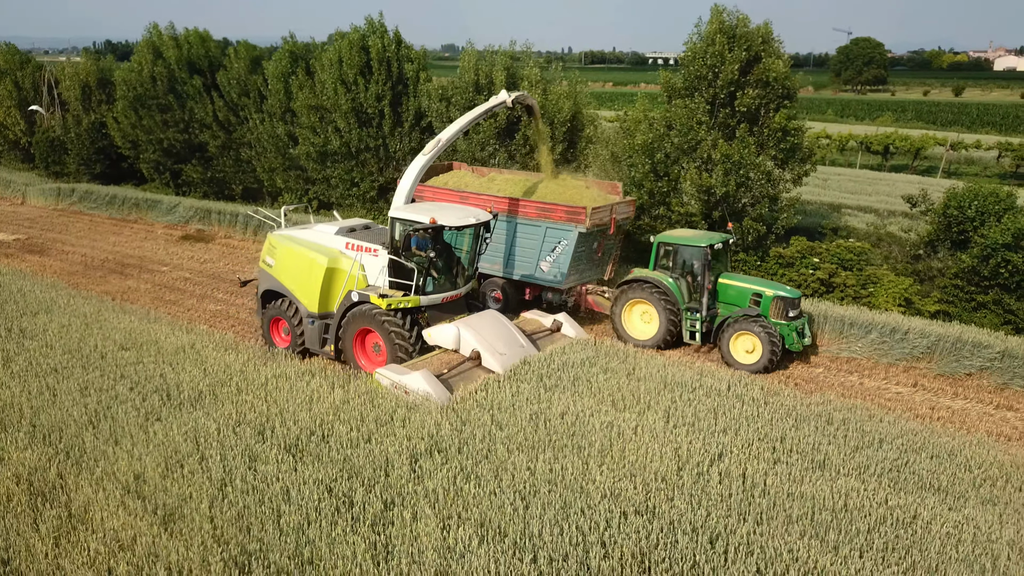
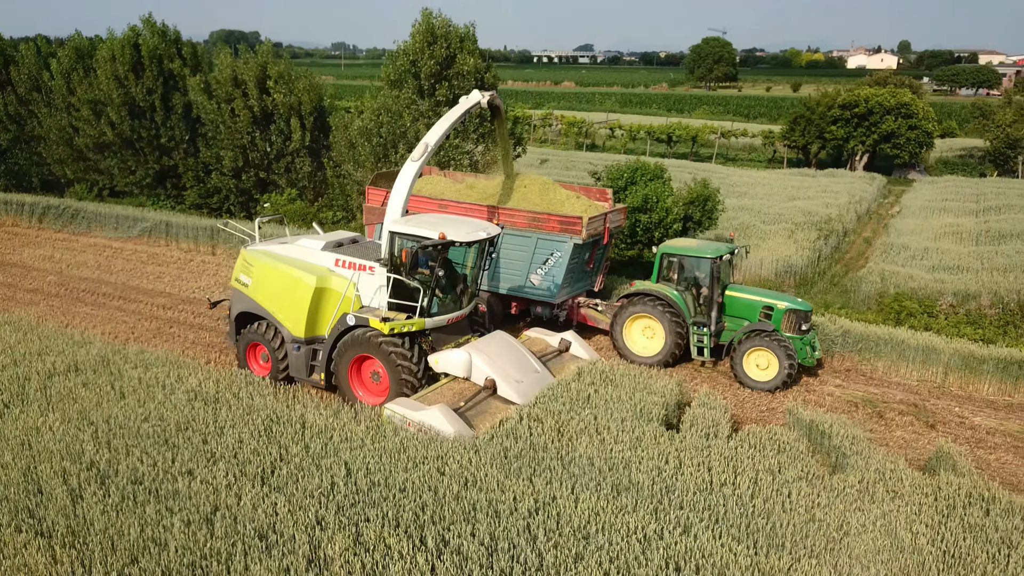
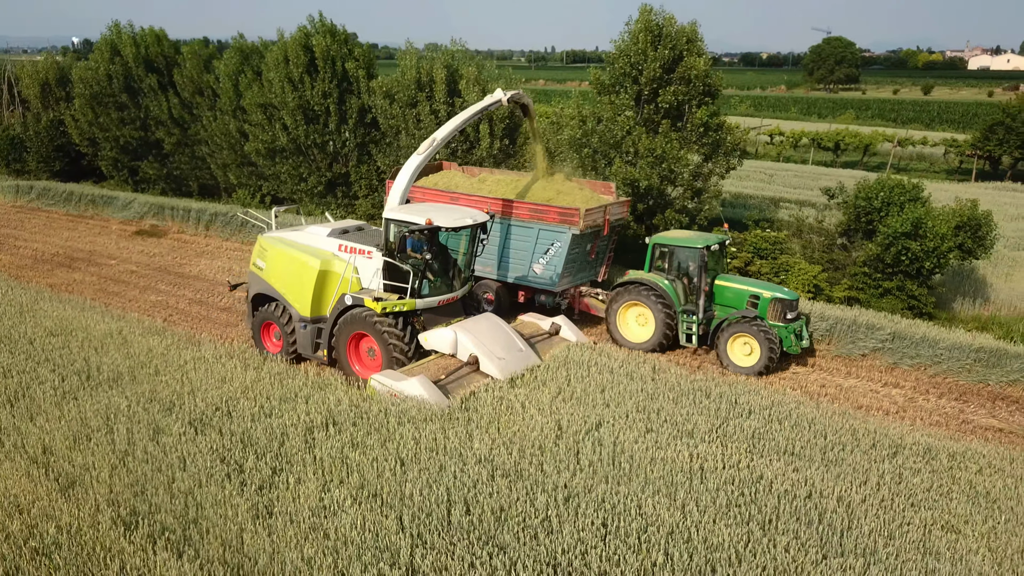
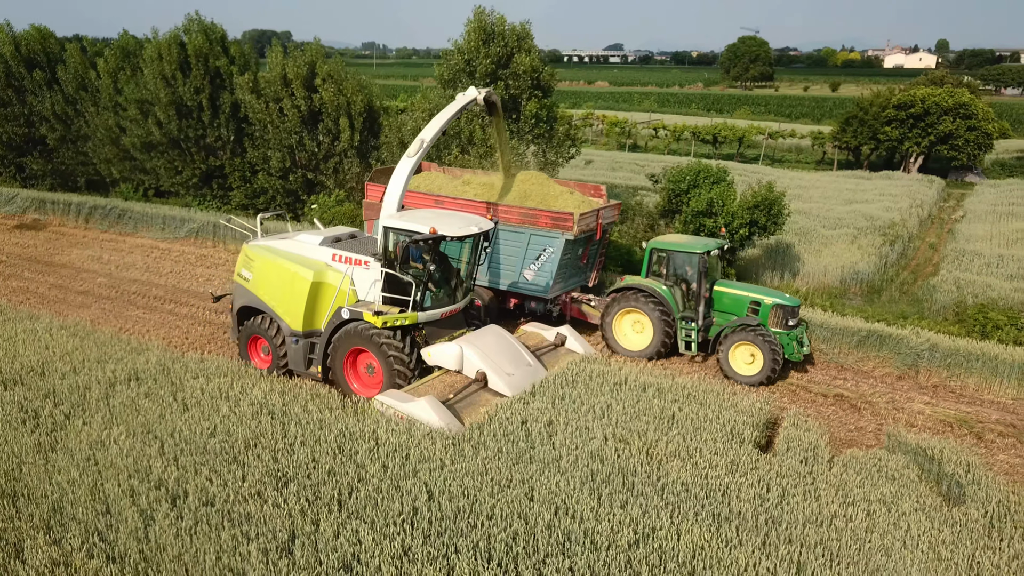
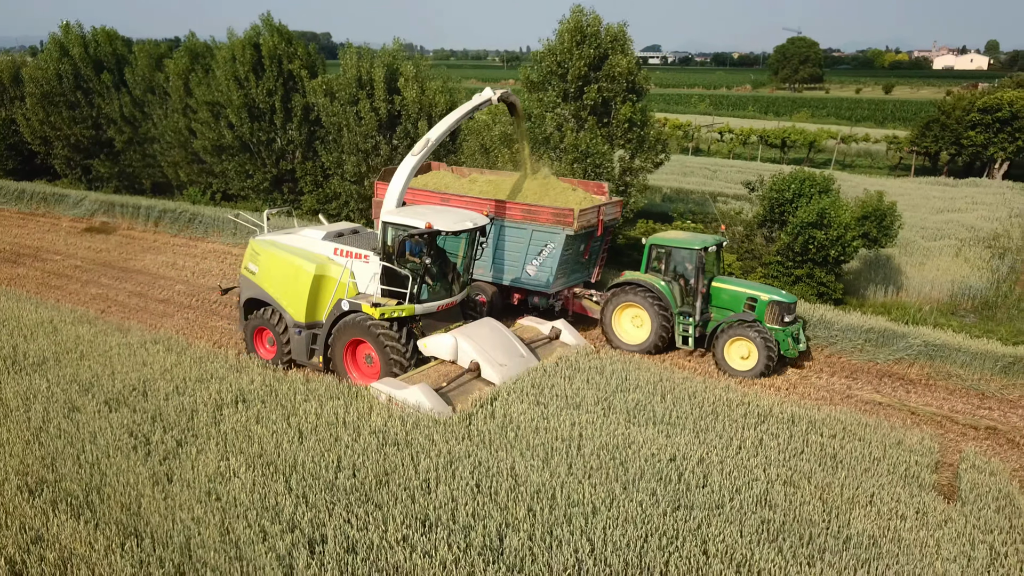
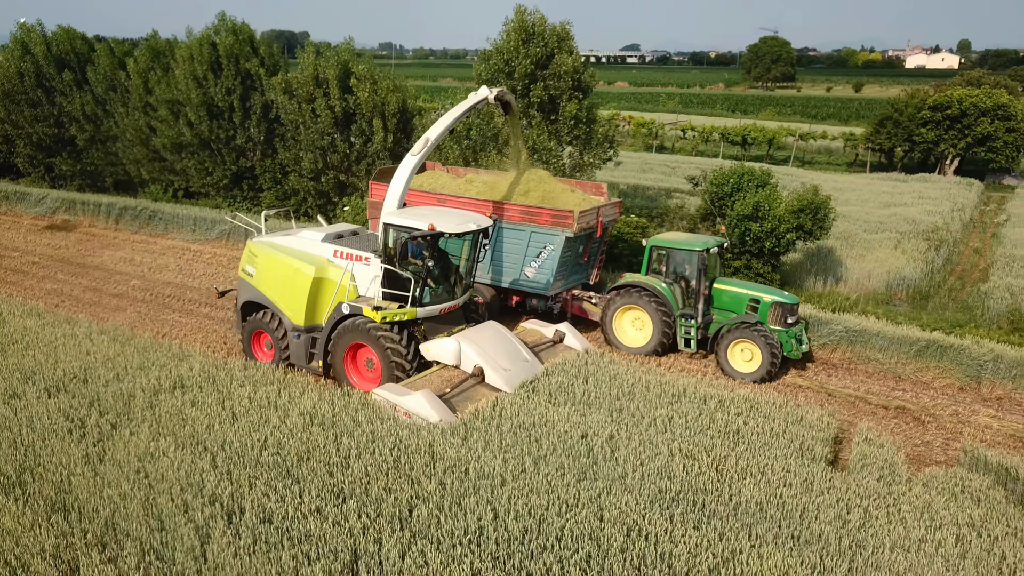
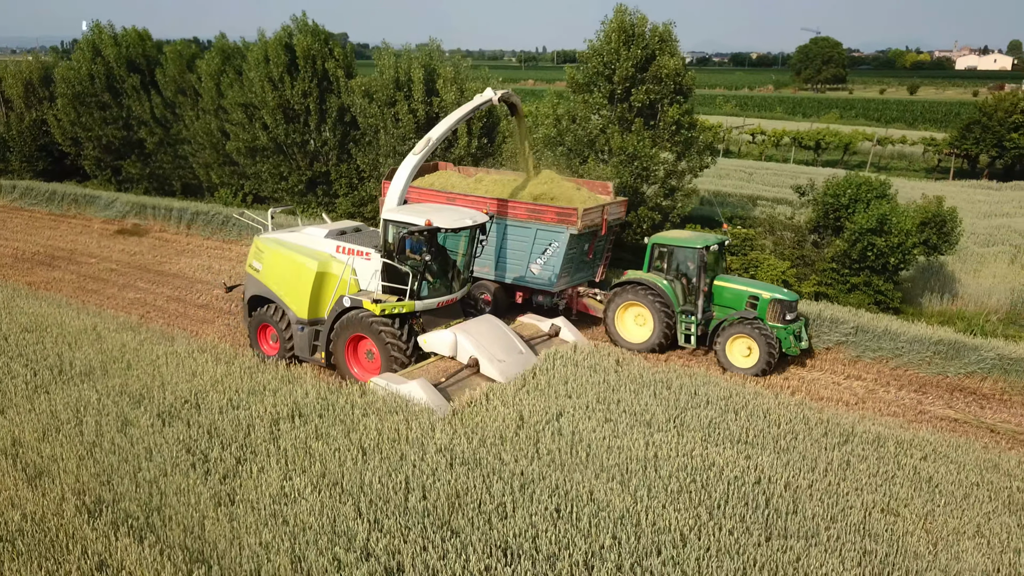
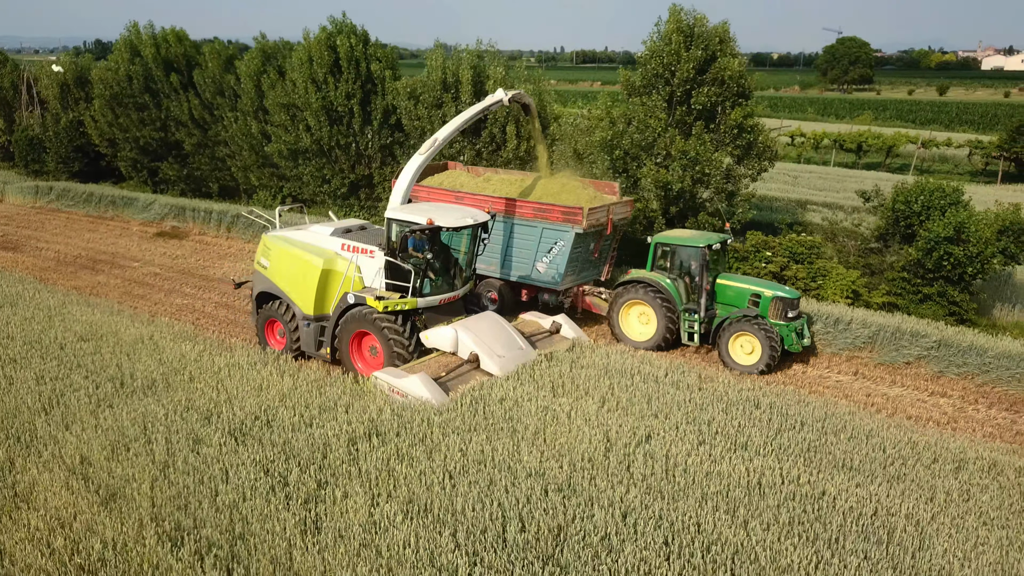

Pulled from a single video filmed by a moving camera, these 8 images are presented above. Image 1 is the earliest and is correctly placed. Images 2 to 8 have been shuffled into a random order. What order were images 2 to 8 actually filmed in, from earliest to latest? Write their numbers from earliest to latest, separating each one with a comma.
8, 3, 7, 5, 6, 4, 2
